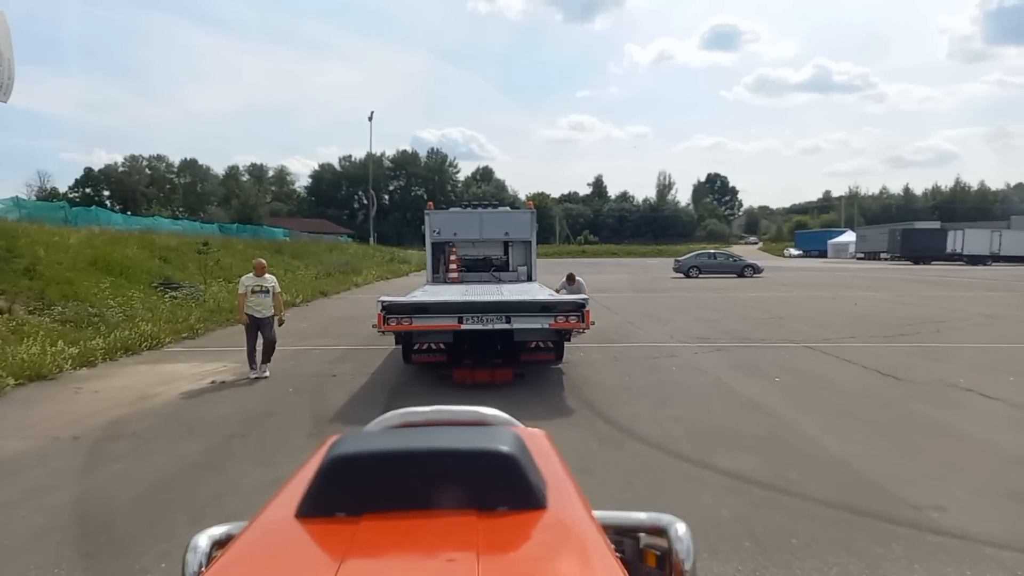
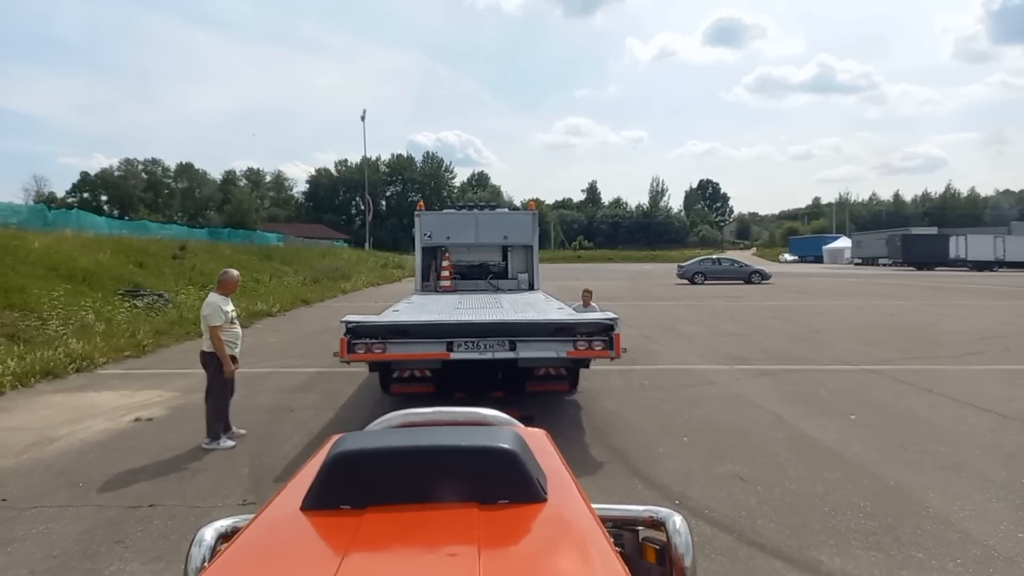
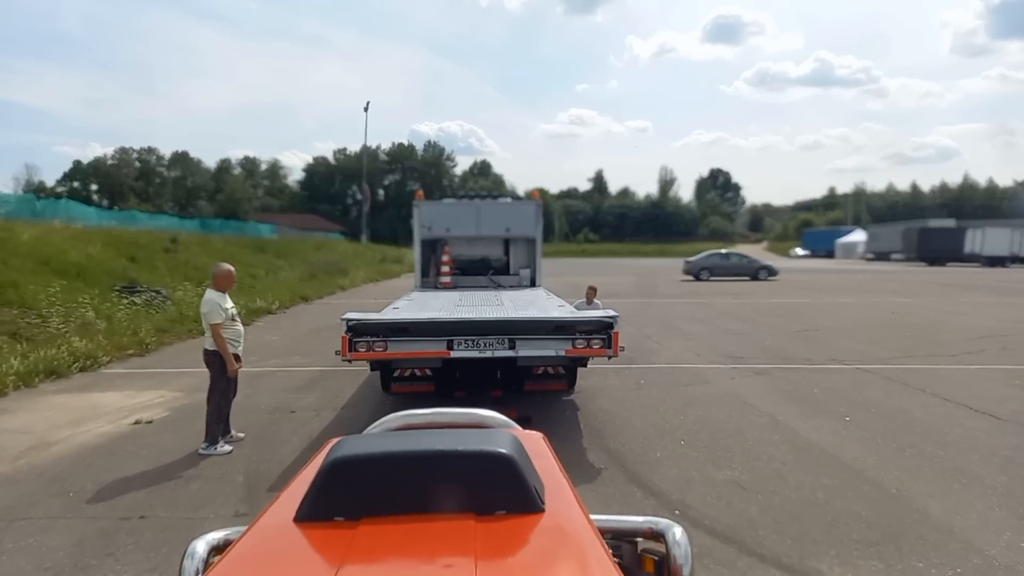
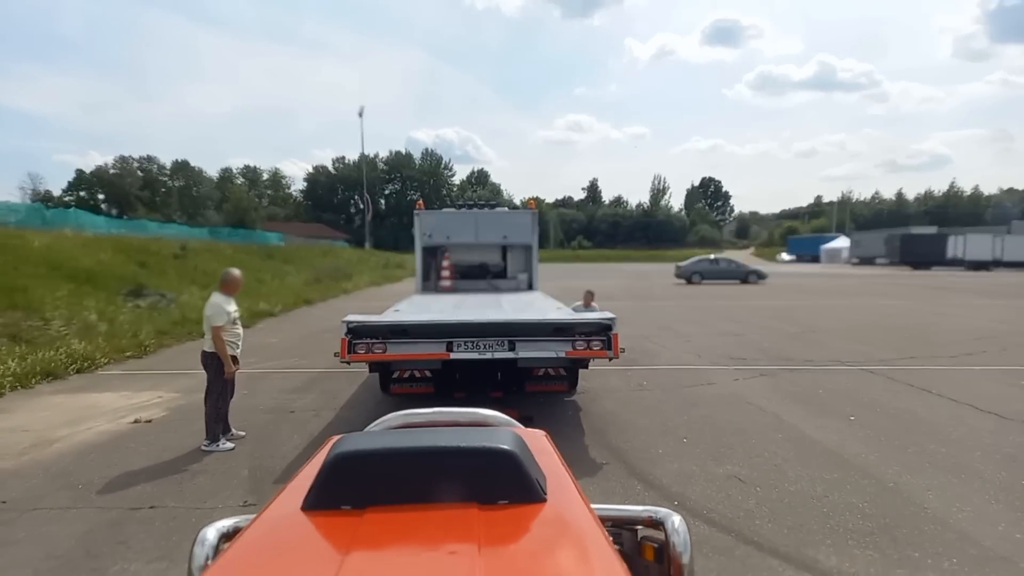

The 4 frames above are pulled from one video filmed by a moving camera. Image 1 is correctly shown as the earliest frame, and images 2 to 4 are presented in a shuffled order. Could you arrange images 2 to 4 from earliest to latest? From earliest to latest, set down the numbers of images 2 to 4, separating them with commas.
4, 3, 2
